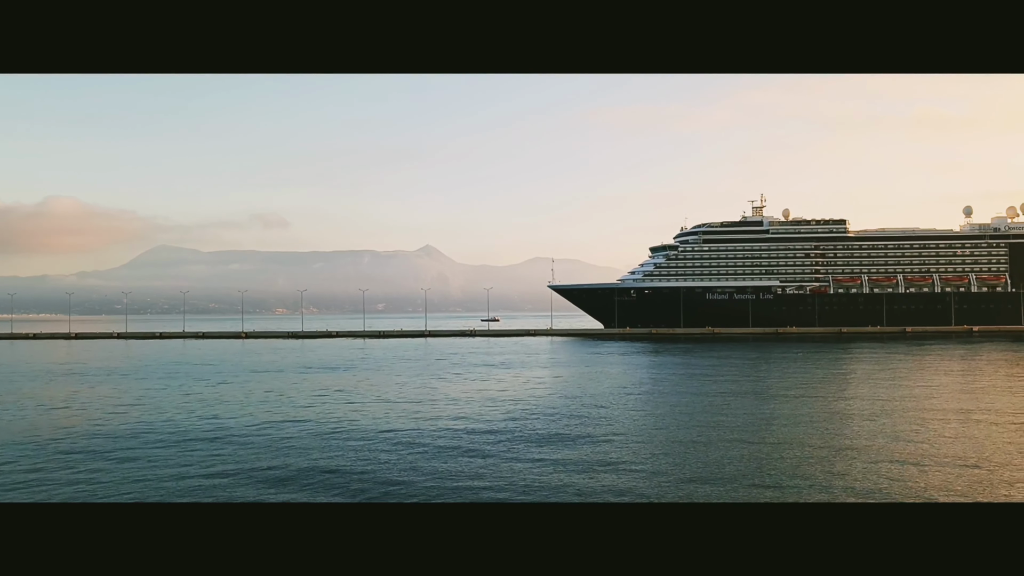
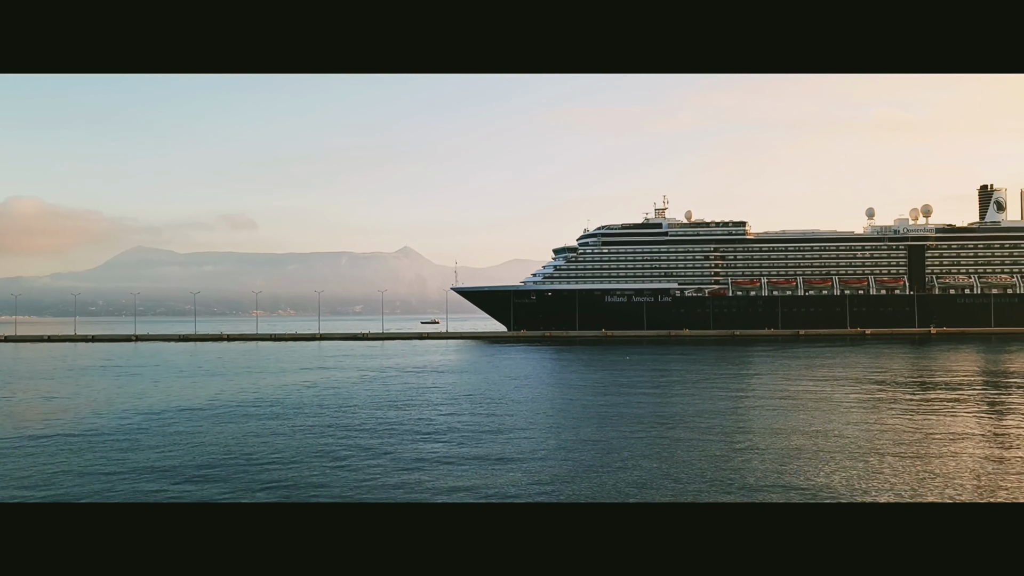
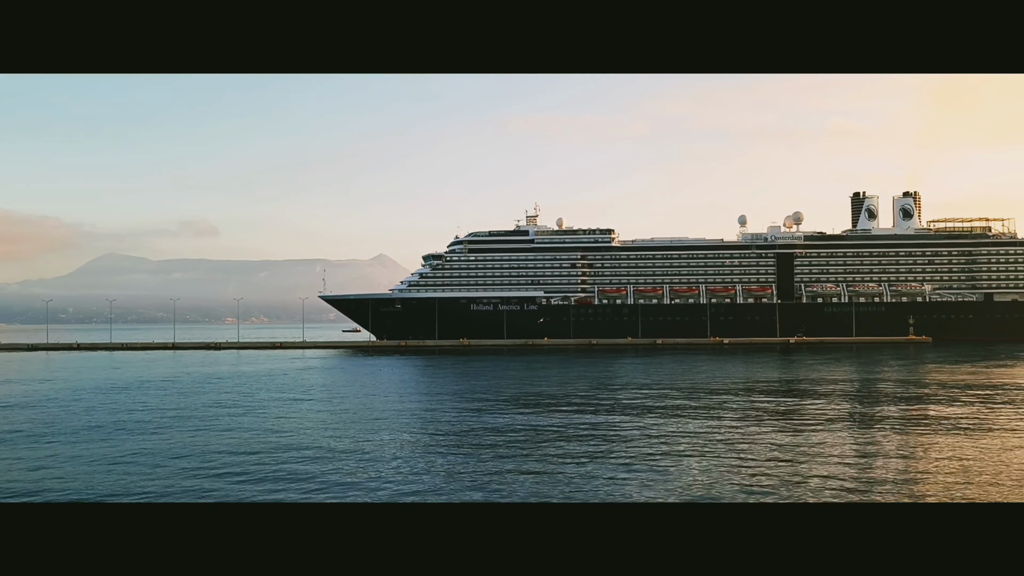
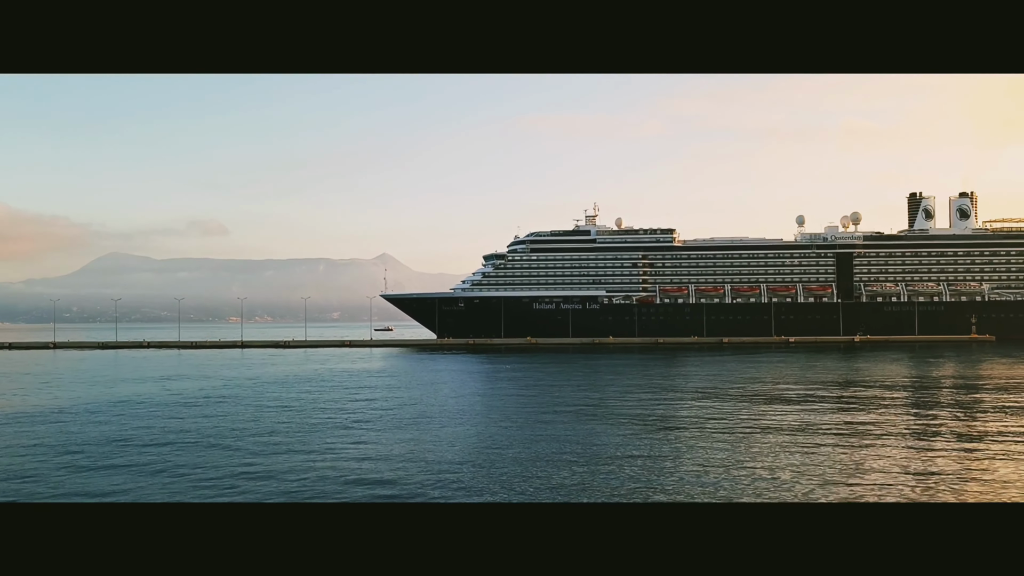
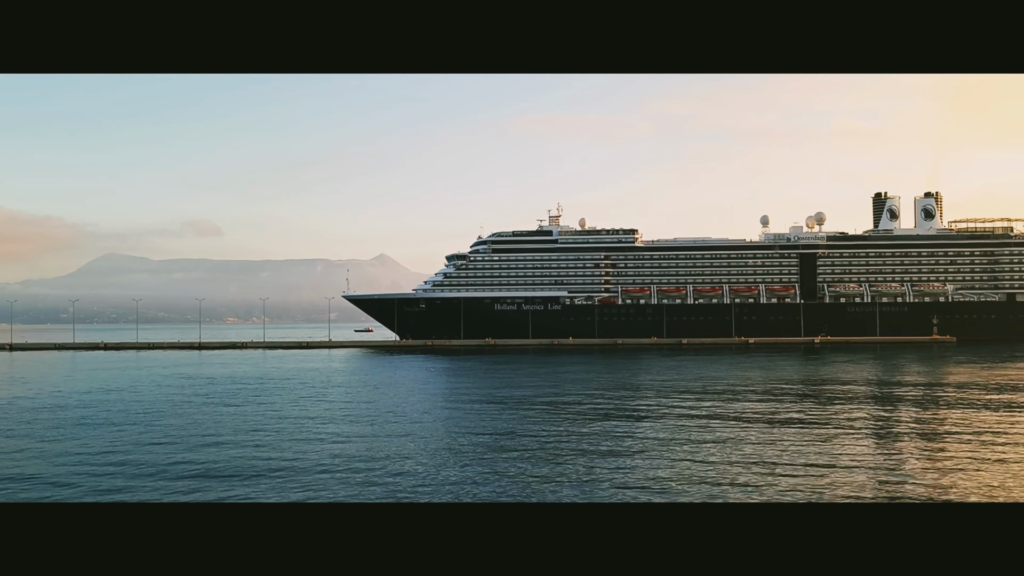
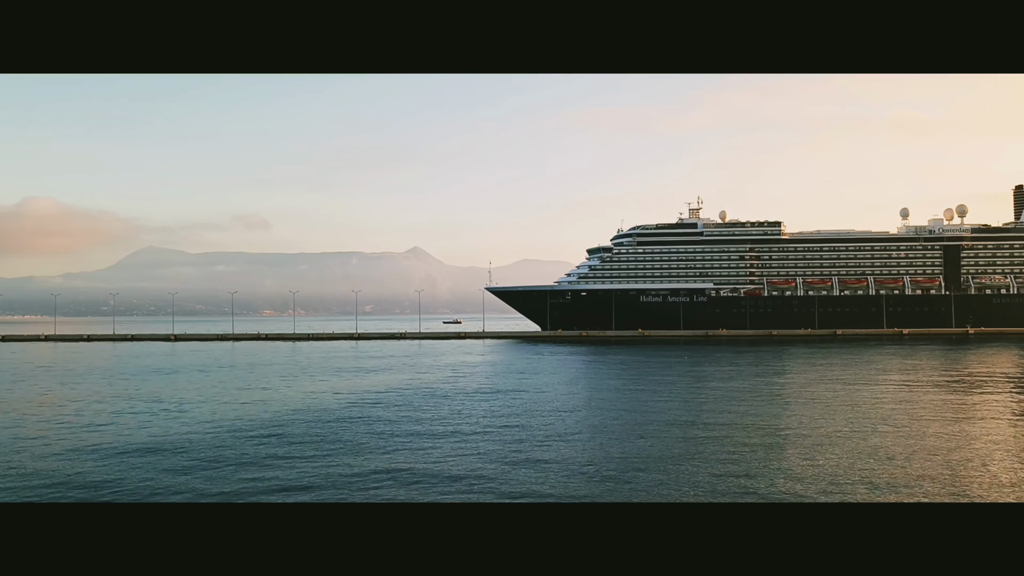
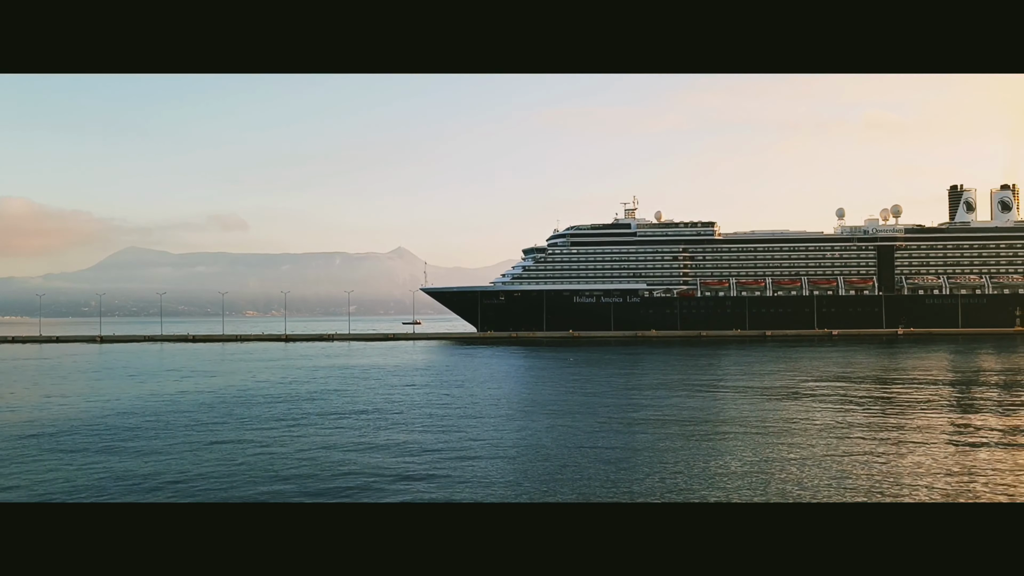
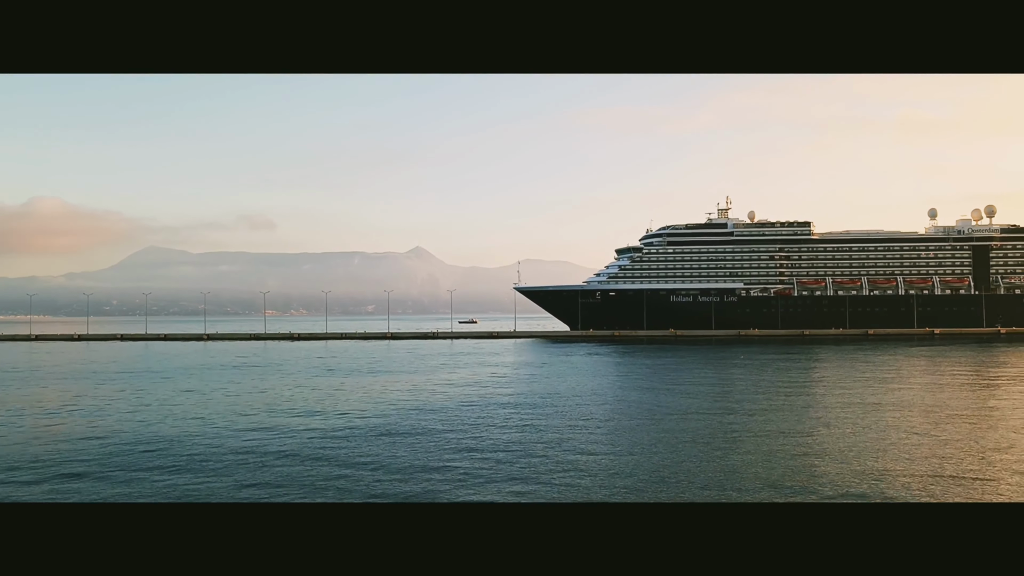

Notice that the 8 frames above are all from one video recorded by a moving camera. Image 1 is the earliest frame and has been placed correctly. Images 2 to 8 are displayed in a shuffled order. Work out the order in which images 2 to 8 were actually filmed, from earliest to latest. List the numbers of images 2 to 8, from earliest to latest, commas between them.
8, 6, 2, 7, 4, 5, 3
